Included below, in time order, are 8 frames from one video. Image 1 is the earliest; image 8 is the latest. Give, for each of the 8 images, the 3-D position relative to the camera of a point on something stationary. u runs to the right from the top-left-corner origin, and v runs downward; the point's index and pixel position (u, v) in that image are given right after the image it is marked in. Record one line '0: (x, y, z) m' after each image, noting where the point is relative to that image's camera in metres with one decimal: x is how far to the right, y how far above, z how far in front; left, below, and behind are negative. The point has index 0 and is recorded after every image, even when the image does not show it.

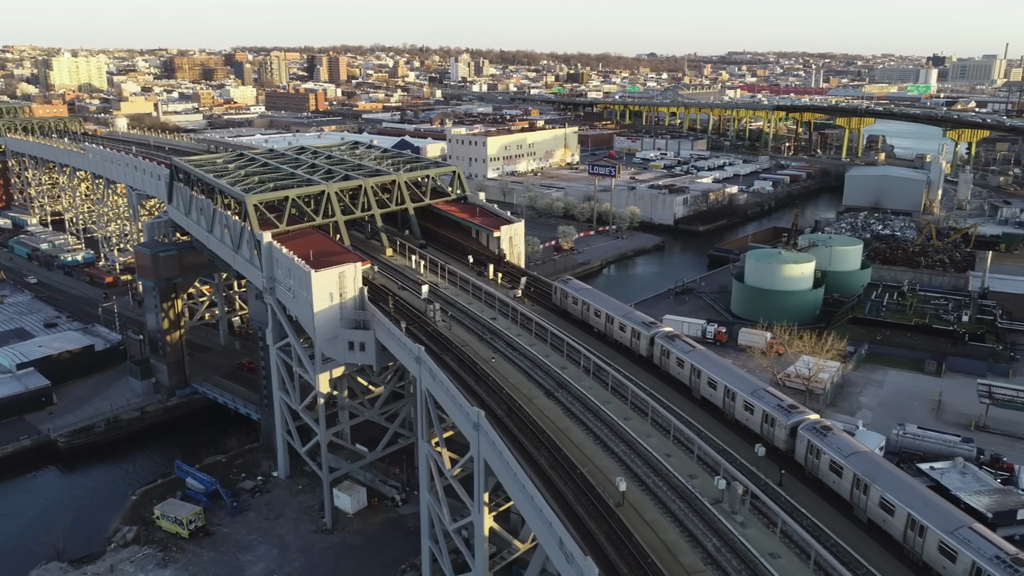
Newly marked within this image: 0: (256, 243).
0: (-5.1, +0.9, +16.6) m
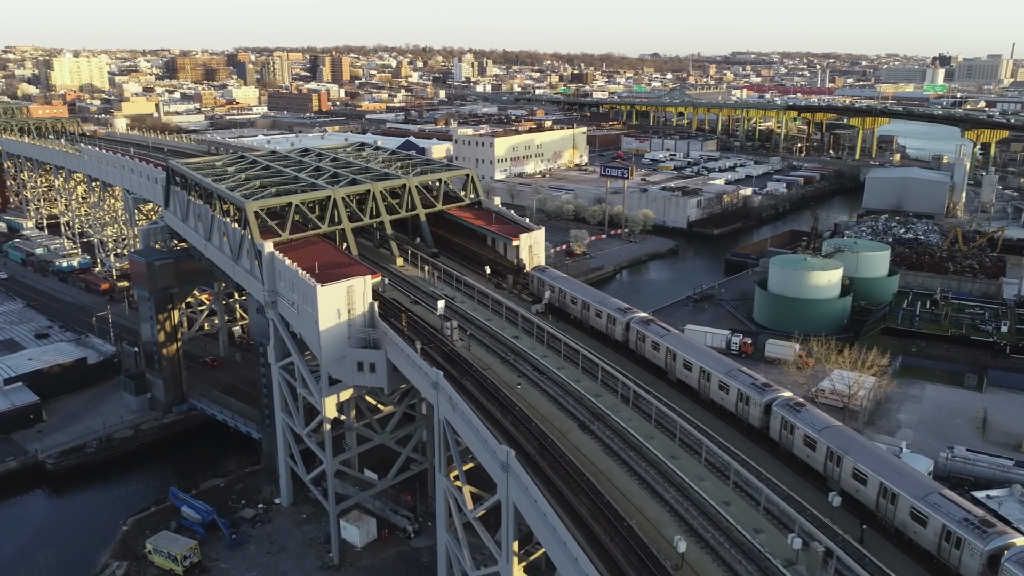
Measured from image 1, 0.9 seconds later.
0: (-4.7, +0.6, +15.4) m
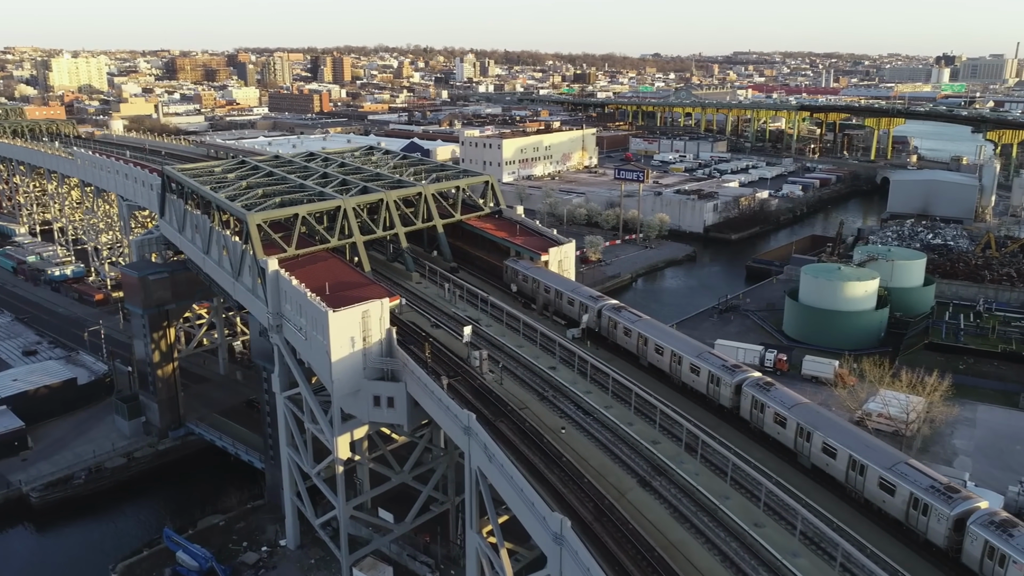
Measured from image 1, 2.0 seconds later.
0: (-4.2, +0.3, +13.9) m
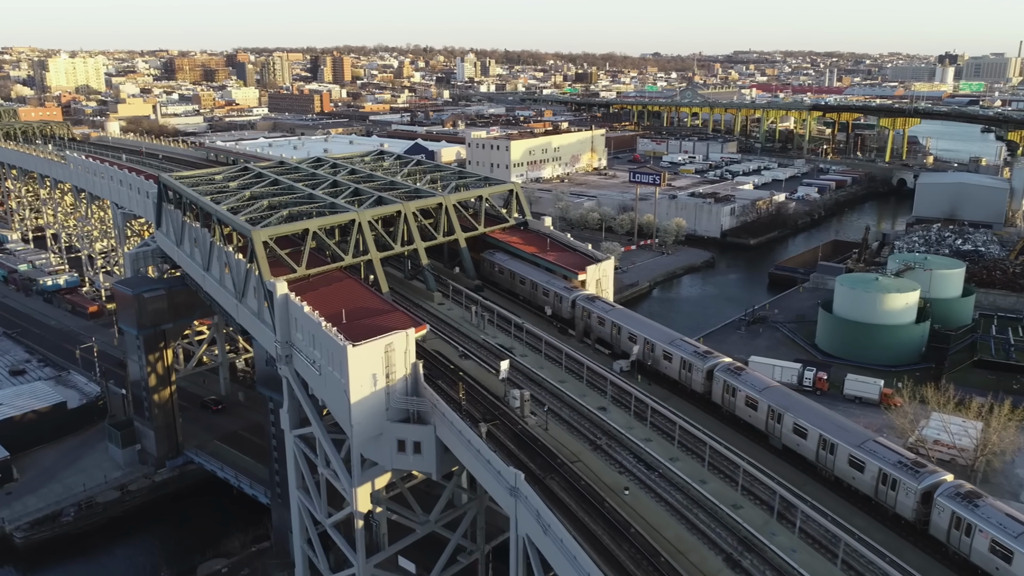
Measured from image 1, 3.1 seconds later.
0: (-3.6, -0.1, +12.4) m
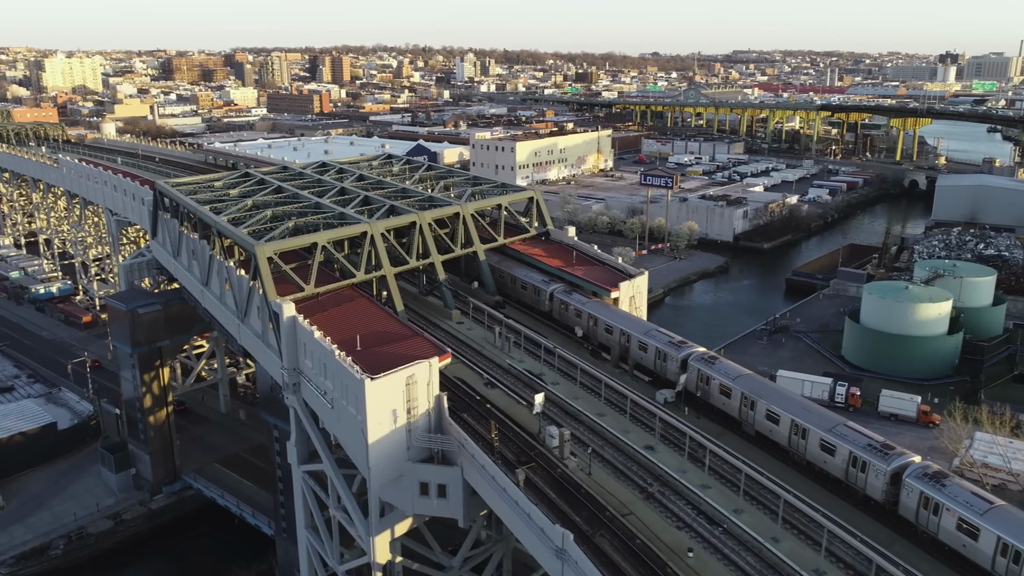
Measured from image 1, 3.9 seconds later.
0: (-3.2, -0.4, +11.3) m
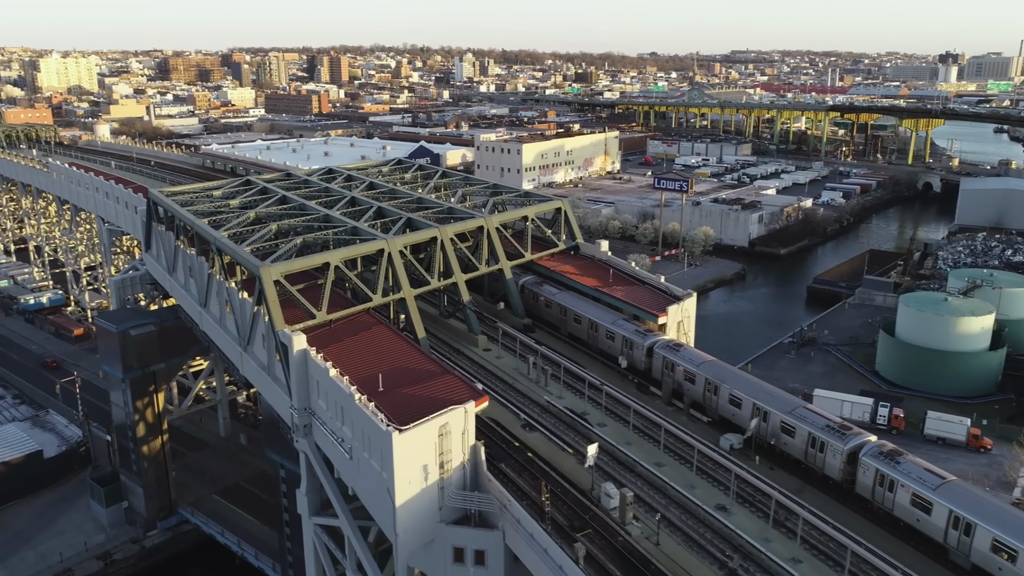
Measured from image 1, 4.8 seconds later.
0: (-2.8, -0.7, +9.9) m
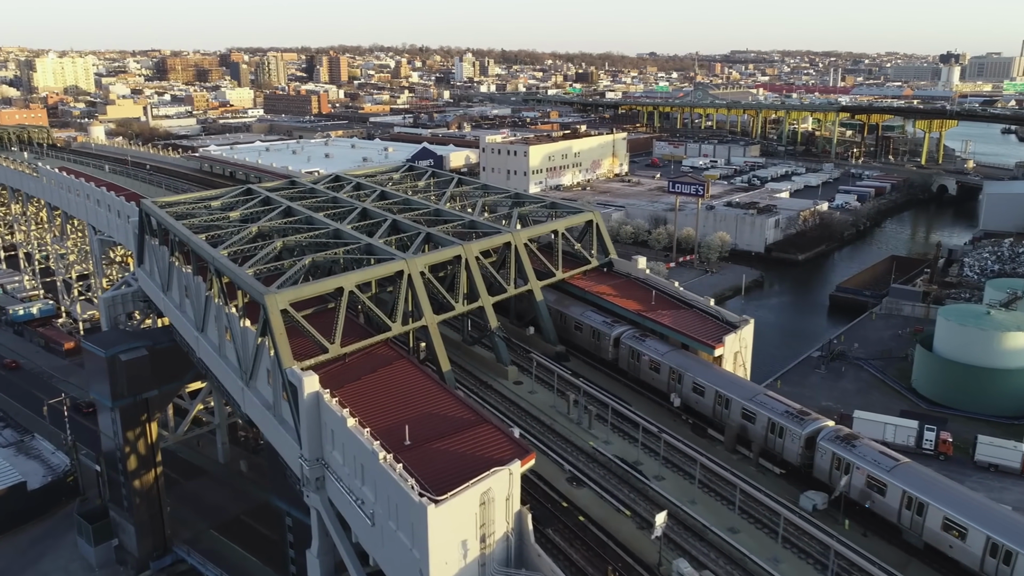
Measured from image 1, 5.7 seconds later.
0: (-2.3, -1.0, +8.7) m
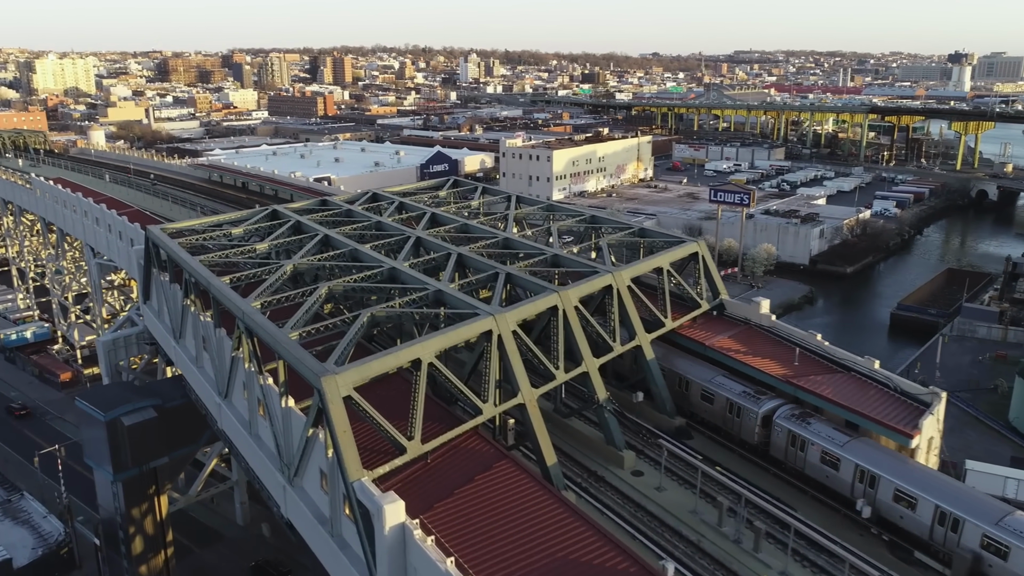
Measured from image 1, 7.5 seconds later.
0: (-1.2, -1.7, +6.3) m
